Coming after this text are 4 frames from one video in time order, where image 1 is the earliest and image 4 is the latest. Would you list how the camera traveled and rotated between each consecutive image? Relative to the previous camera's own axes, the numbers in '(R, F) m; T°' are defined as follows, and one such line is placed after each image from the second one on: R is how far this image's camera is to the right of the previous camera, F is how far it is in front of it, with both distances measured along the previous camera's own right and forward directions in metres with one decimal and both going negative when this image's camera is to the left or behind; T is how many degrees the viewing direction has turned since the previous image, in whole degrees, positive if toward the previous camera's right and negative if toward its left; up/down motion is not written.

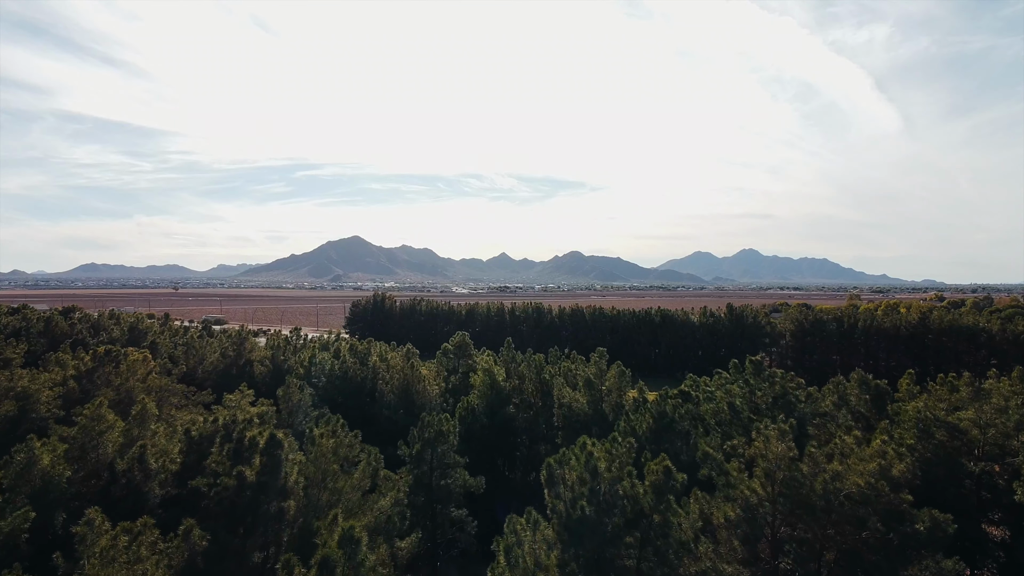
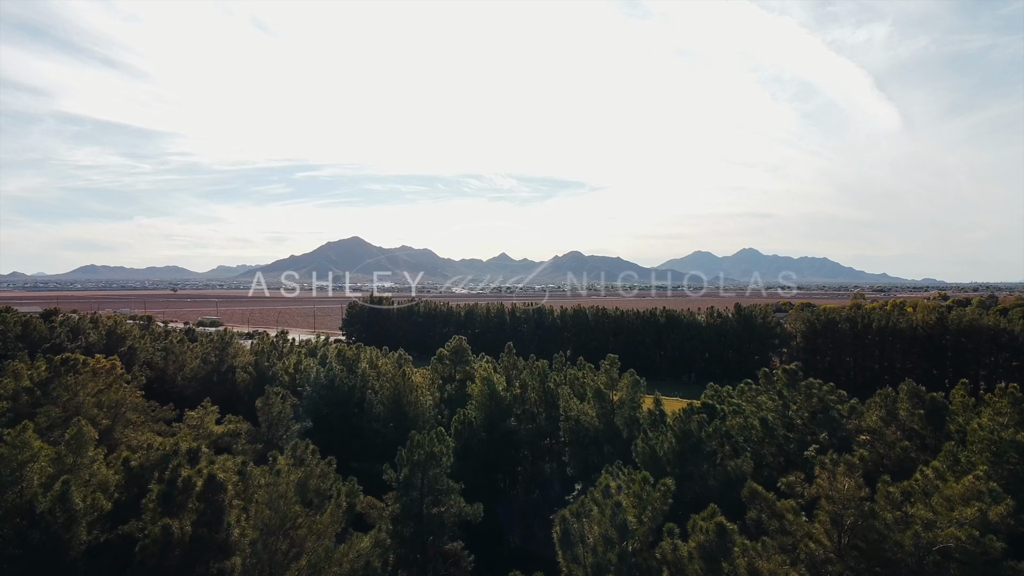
(0.0, +1.9) m; 0°
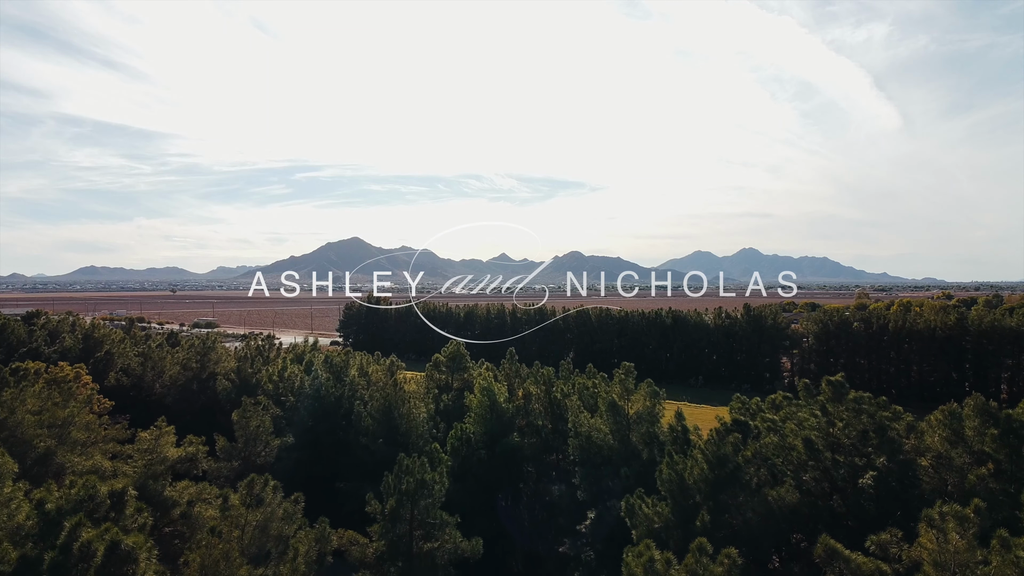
(-0.1, +1.8) m; 0°
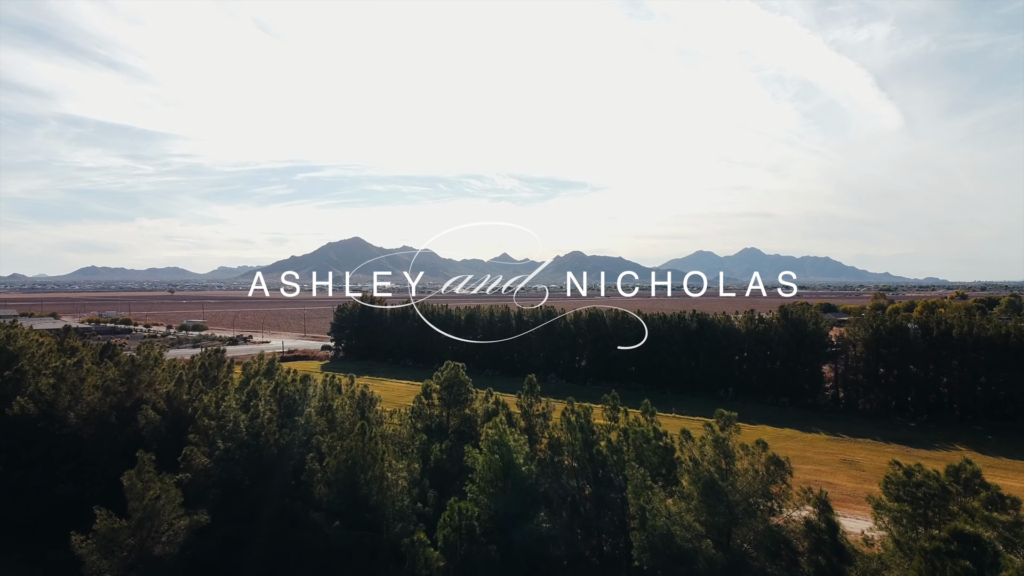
(-0.5, +5.7) m; 0°
